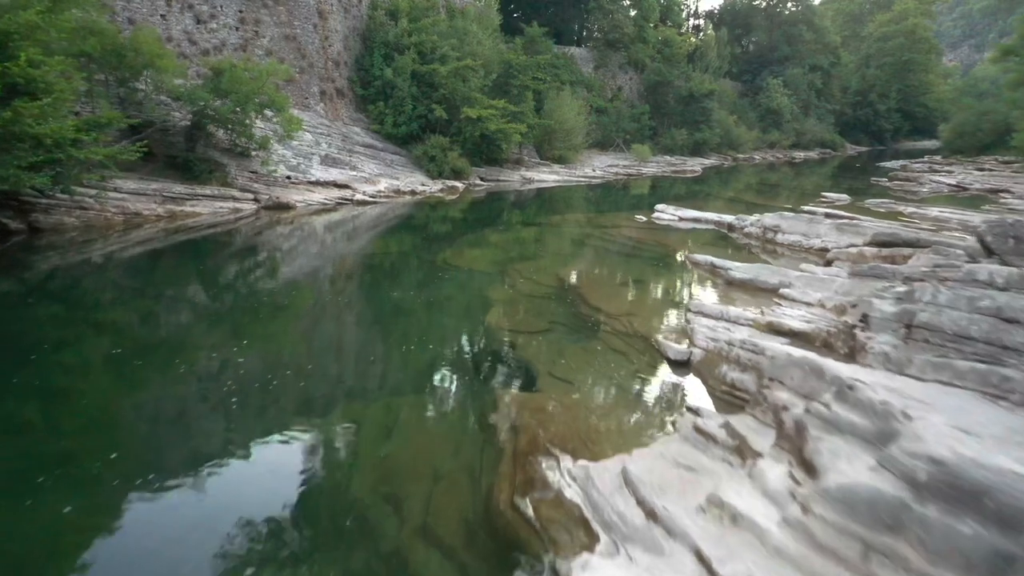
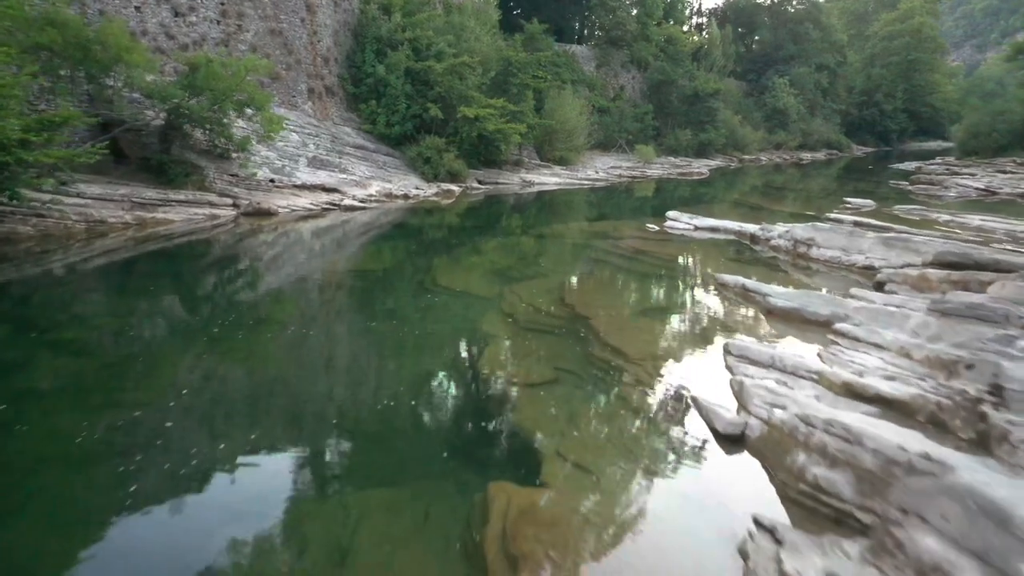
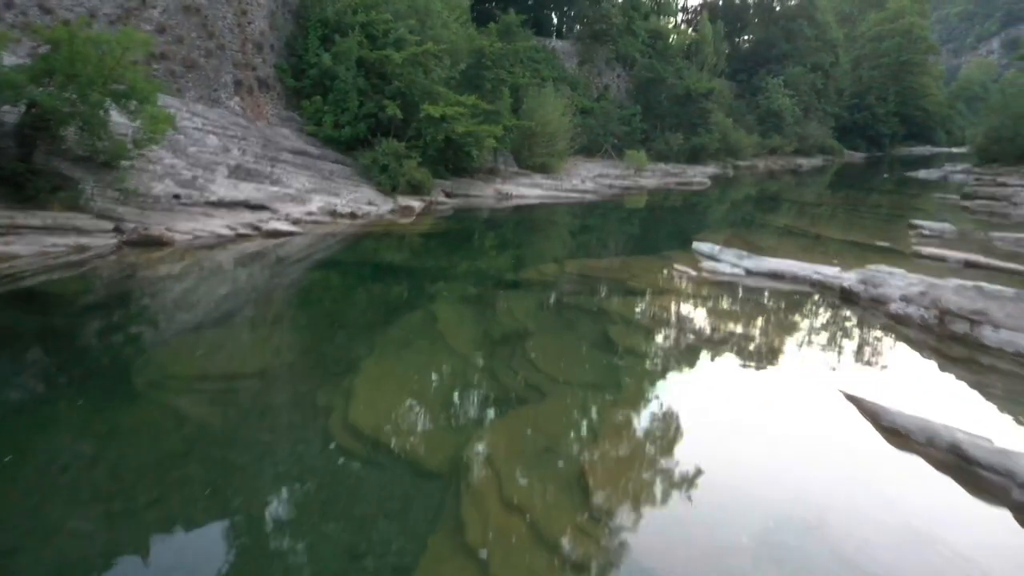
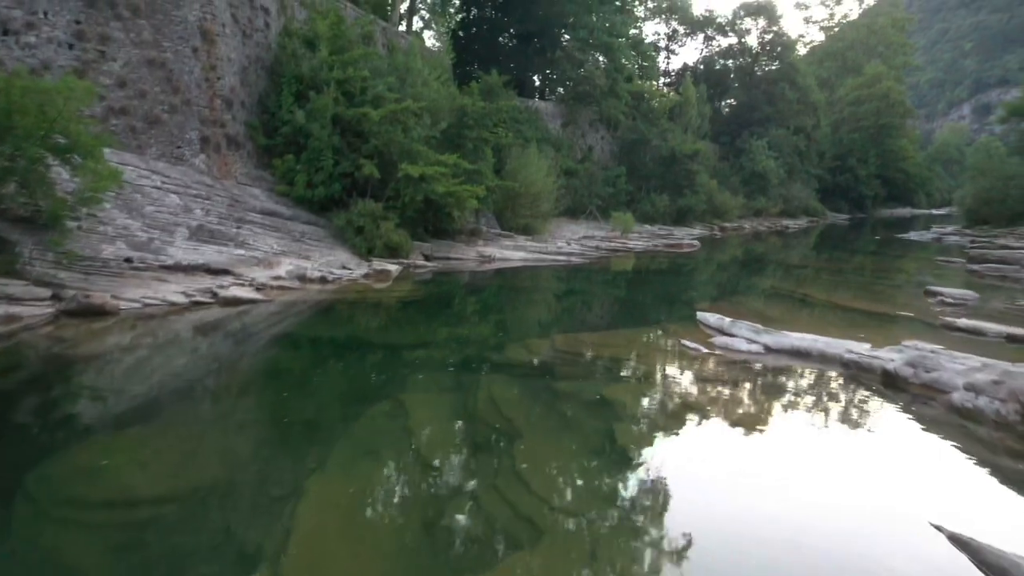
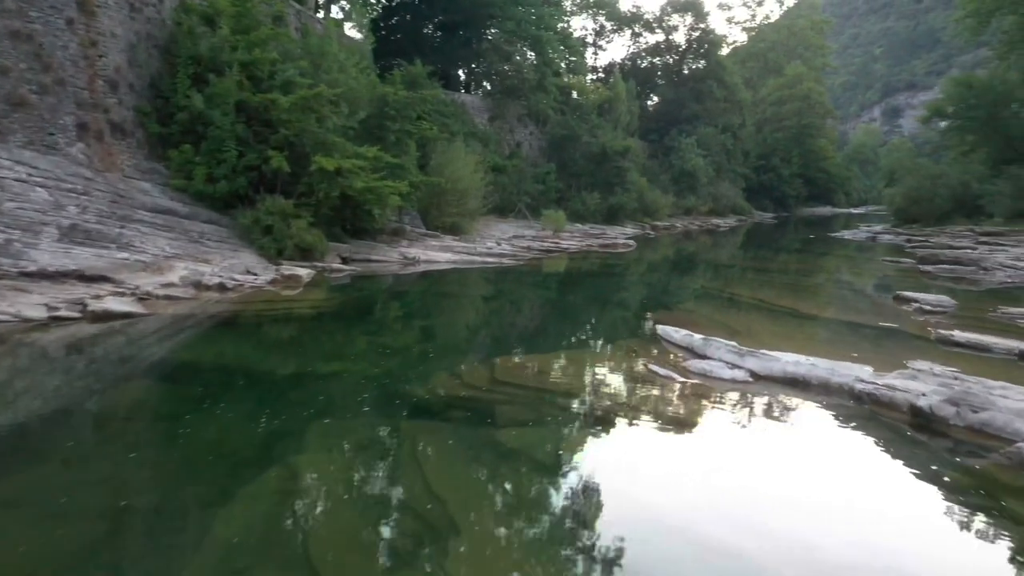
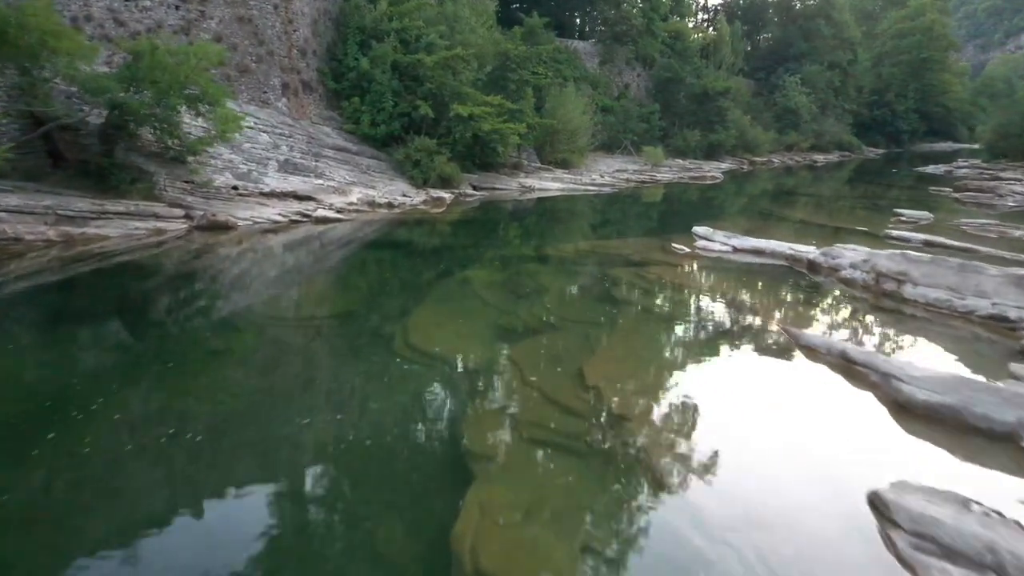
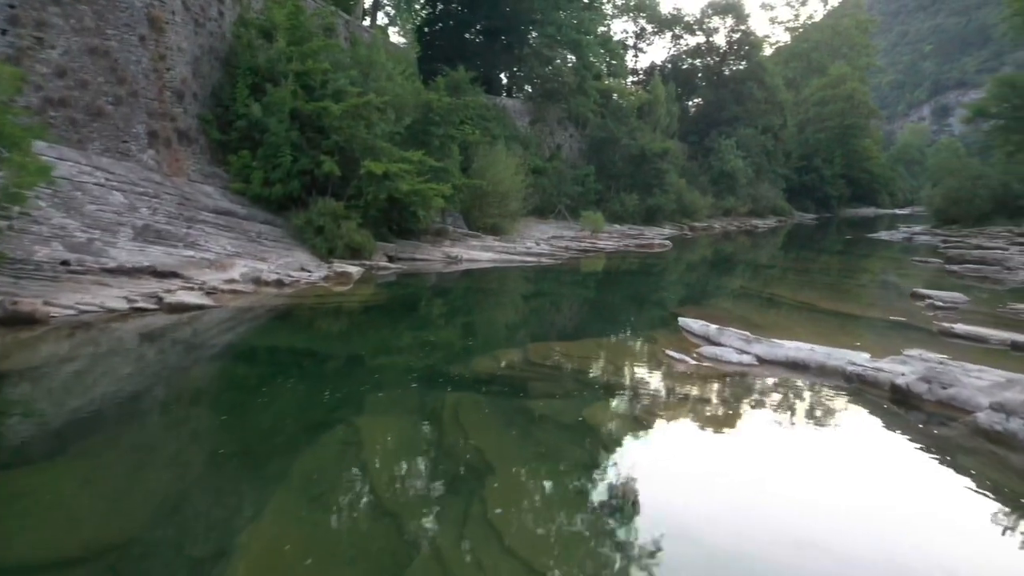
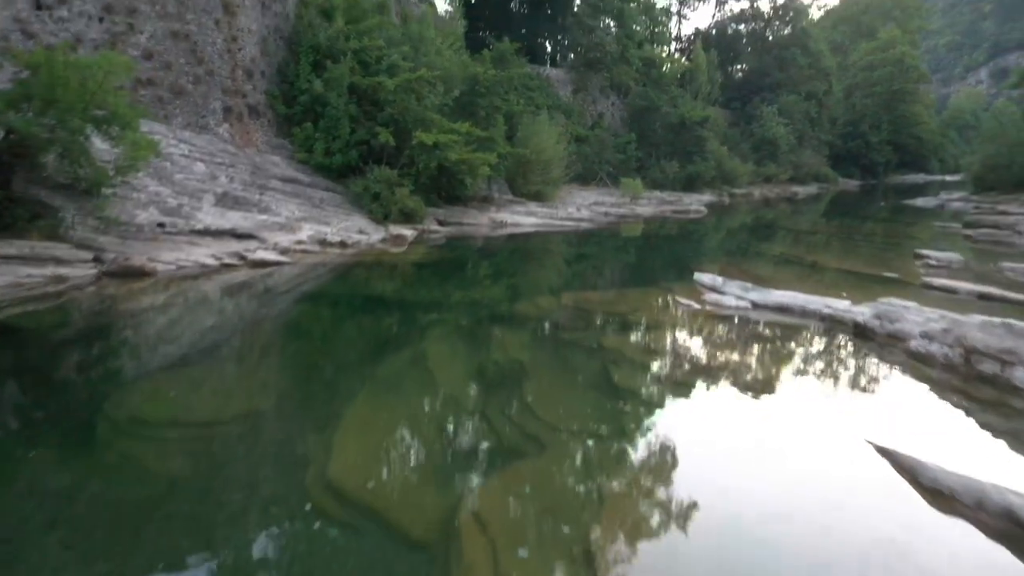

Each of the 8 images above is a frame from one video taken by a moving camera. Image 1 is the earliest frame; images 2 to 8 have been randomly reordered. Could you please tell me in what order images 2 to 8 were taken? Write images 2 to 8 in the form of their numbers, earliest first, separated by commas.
2, 6, 3, 8, 4, 7, 5
